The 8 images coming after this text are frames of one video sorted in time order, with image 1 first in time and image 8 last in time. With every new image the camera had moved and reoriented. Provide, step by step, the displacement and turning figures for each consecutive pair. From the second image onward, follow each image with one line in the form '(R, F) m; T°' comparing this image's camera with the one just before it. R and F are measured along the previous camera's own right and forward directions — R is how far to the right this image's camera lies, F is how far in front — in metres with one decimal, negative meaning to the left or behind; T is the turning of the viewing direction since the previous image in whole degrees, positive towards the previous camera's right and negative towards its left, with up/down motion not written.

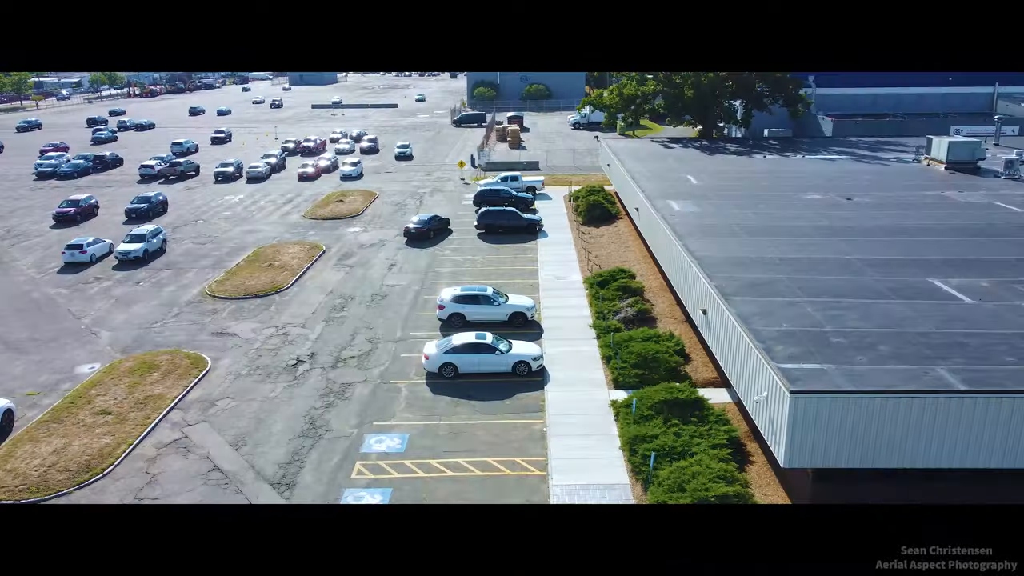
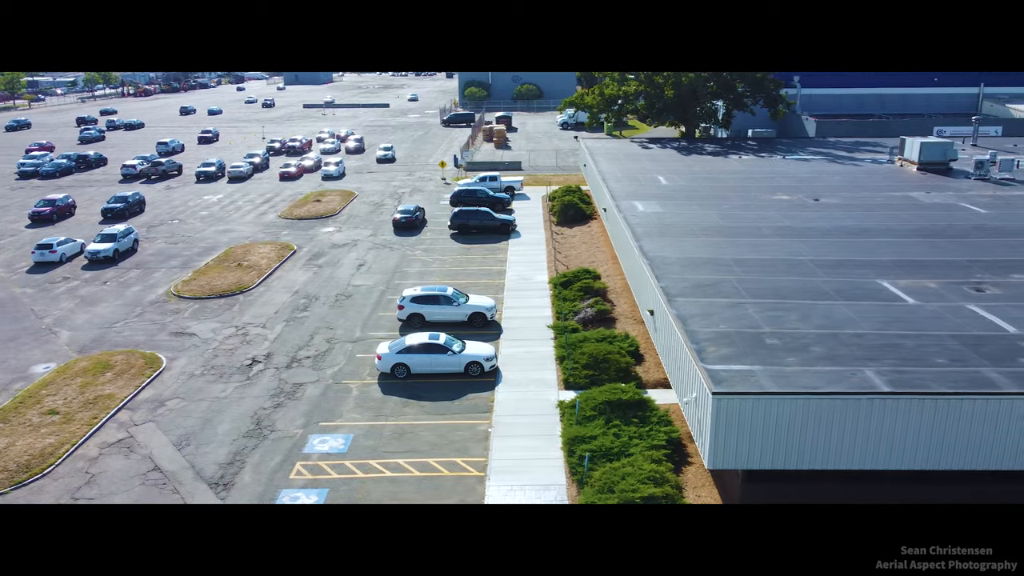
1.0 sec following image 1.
(+1.4, 0.0) m; 0°
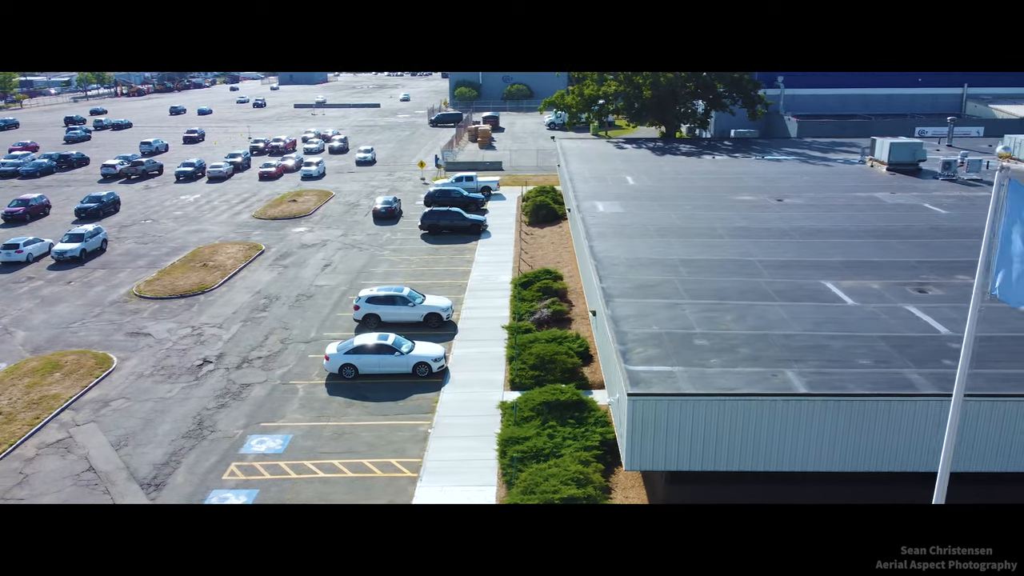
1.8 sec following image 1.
(+1.6, 0.0) m; 0°
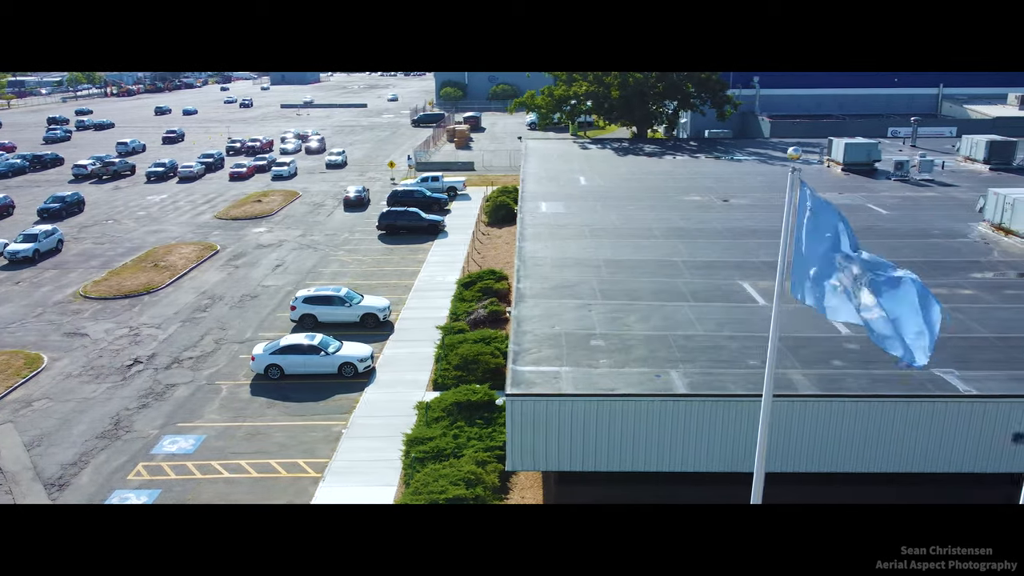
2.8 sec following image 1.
(+2.2, -0.1) m; 0°
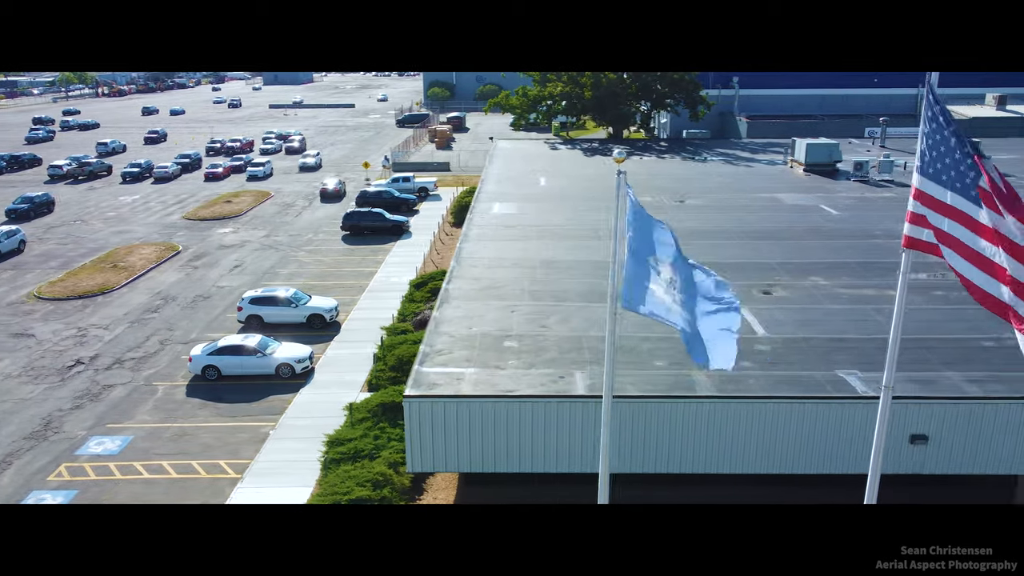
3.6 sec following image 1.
(+1.9, 0.0) m; 0°
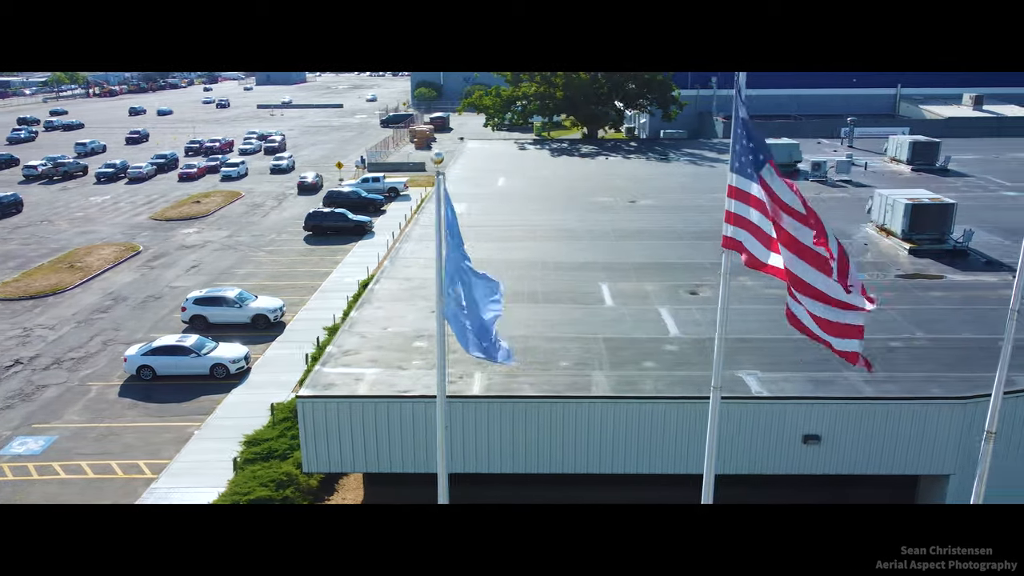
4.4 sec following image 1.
(+2.0, 0.0) m; 0°
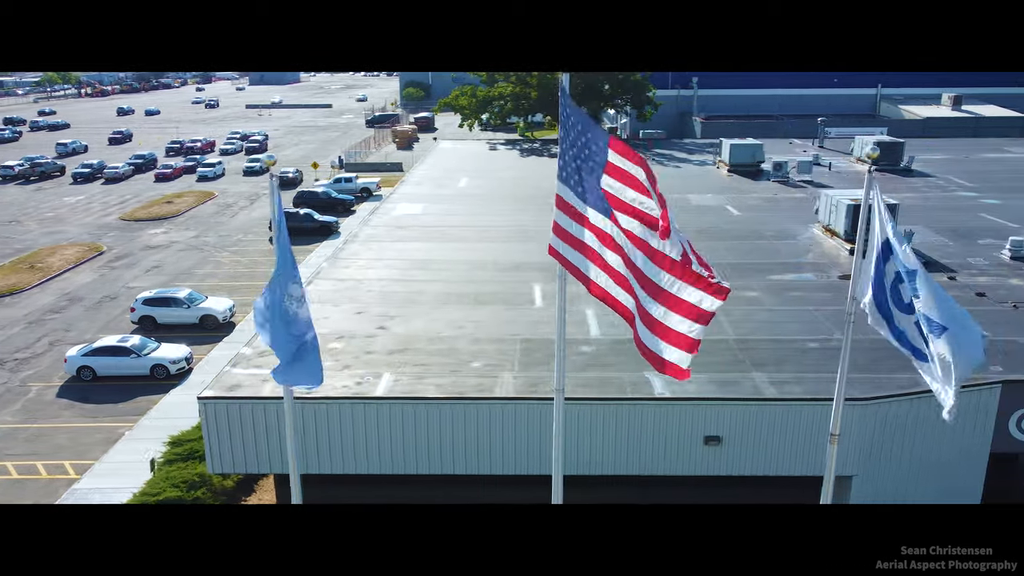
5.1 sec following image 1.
(+1.8, 0.0) m; 0°
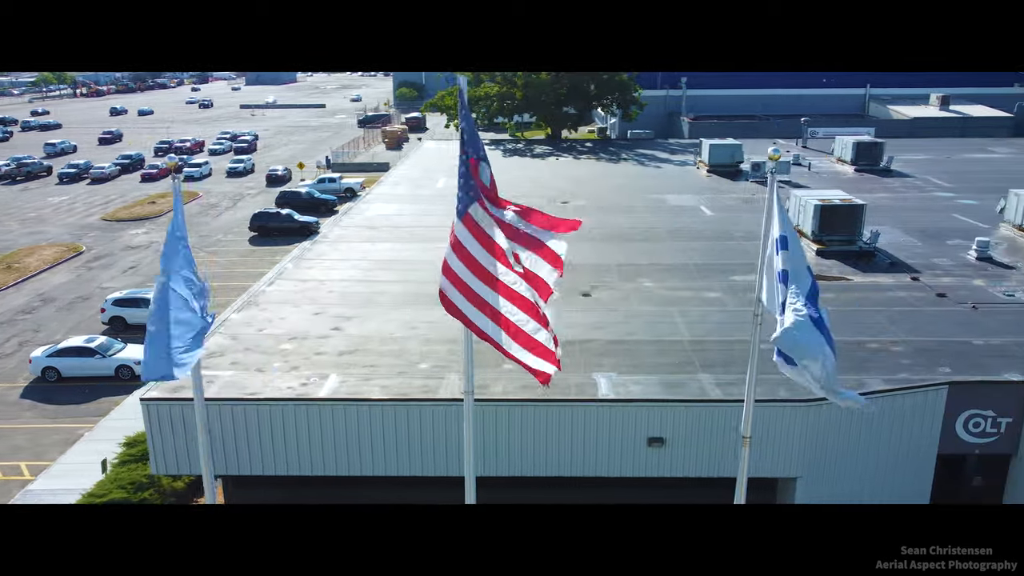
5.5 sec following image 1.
(+1.1, 0.0) m; 0°
